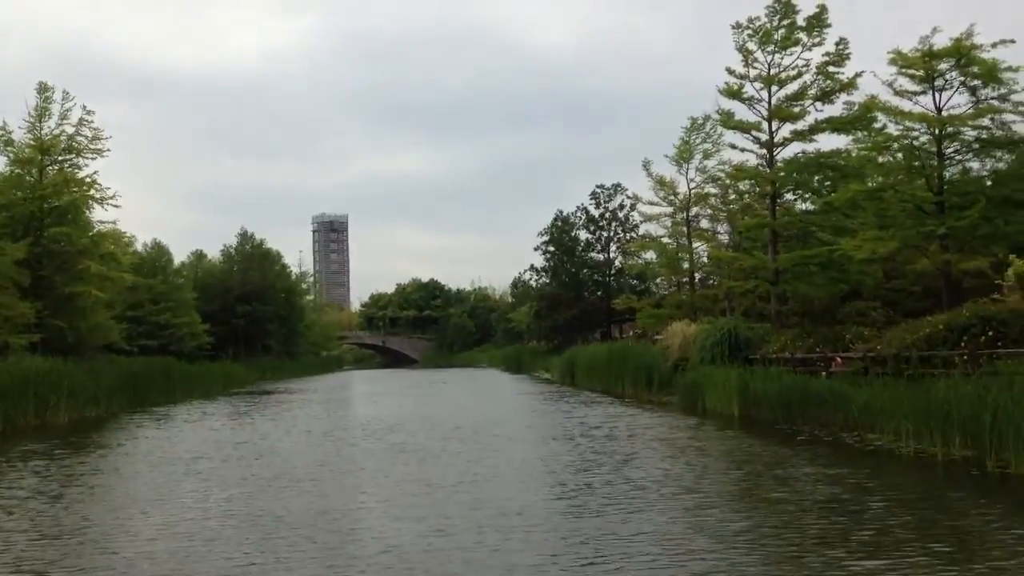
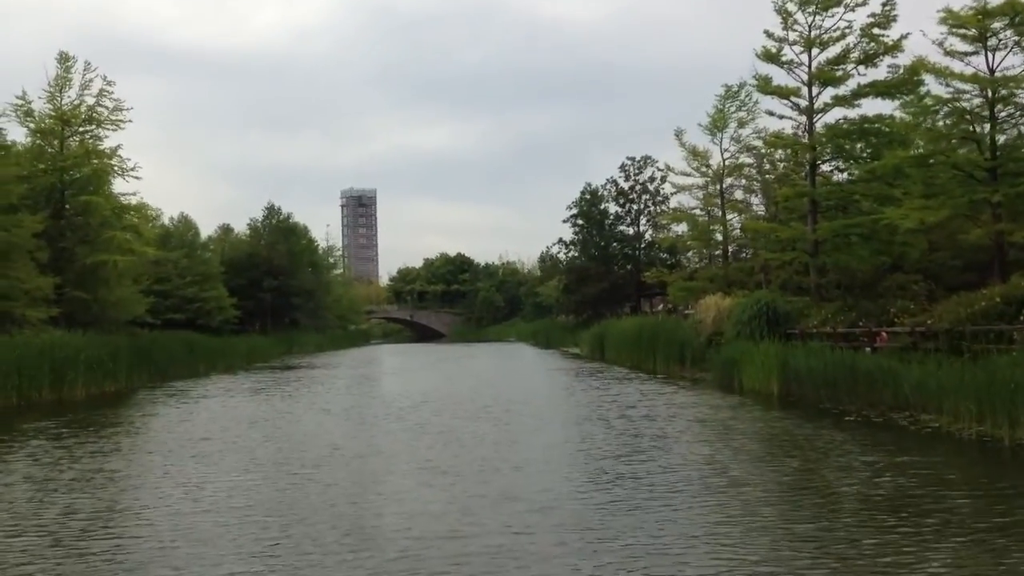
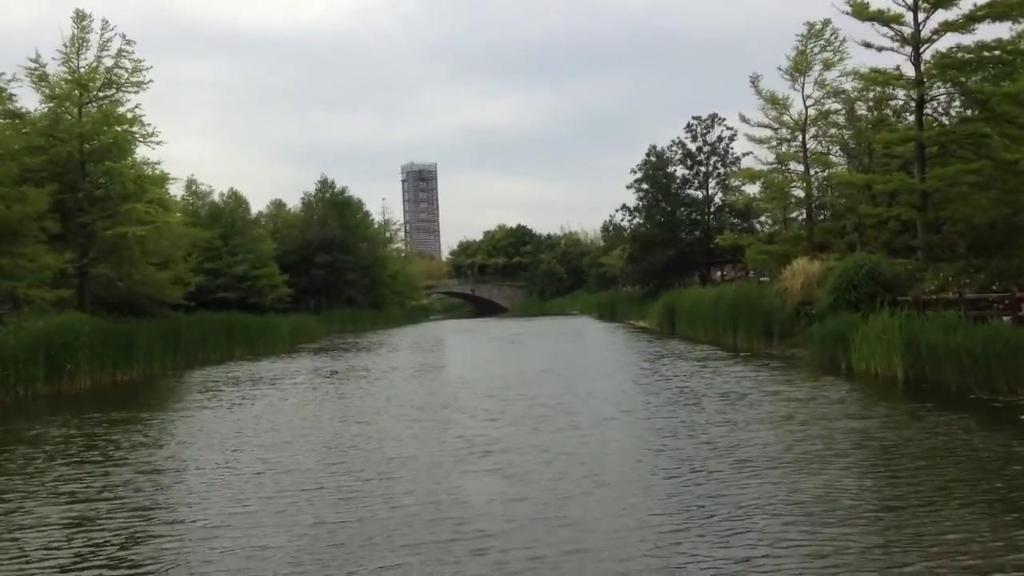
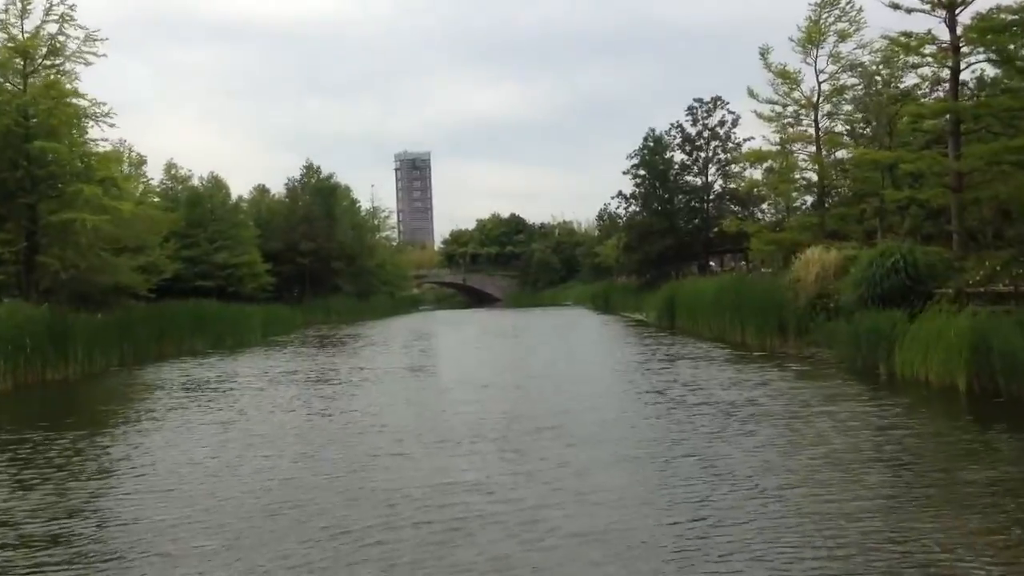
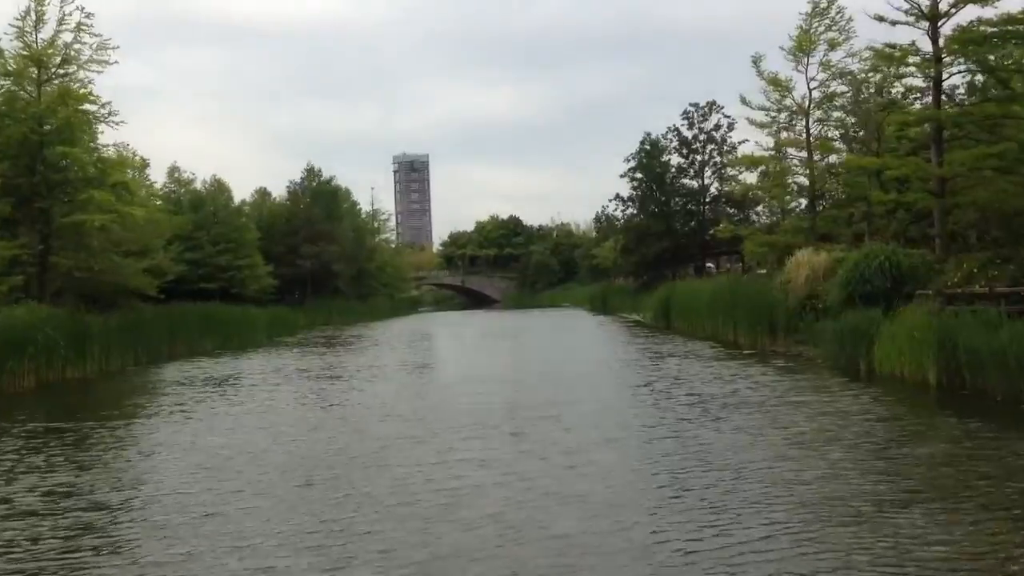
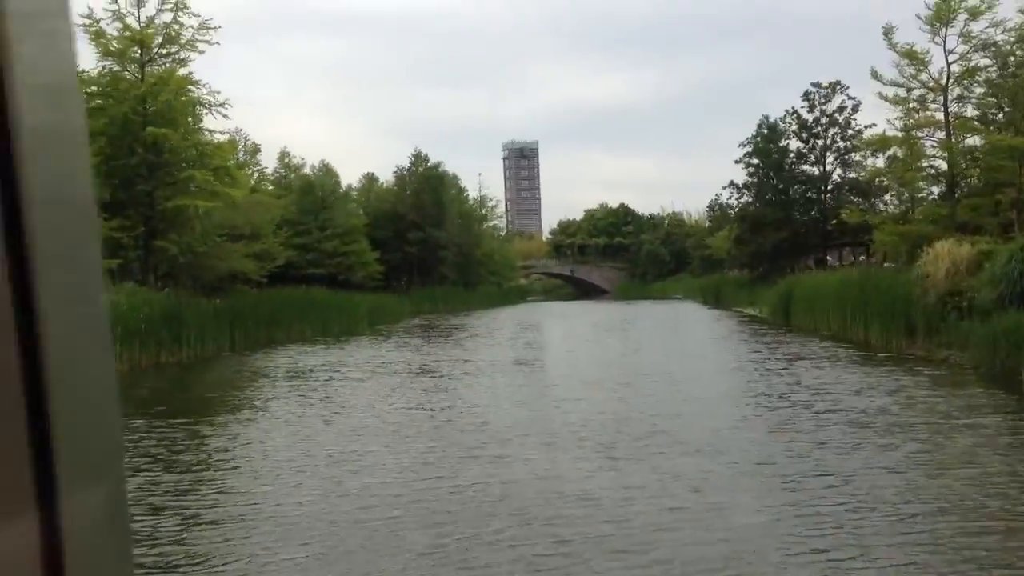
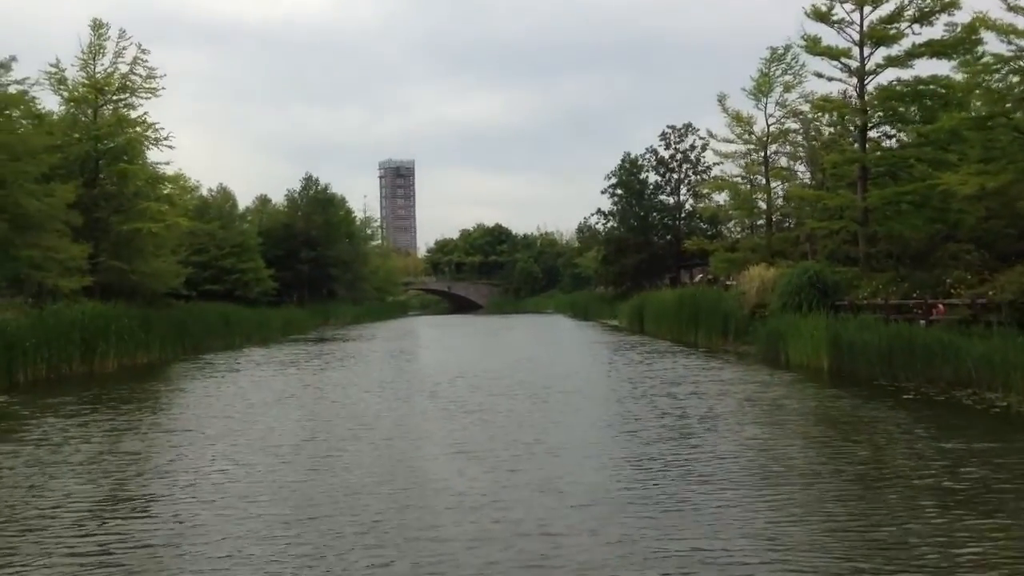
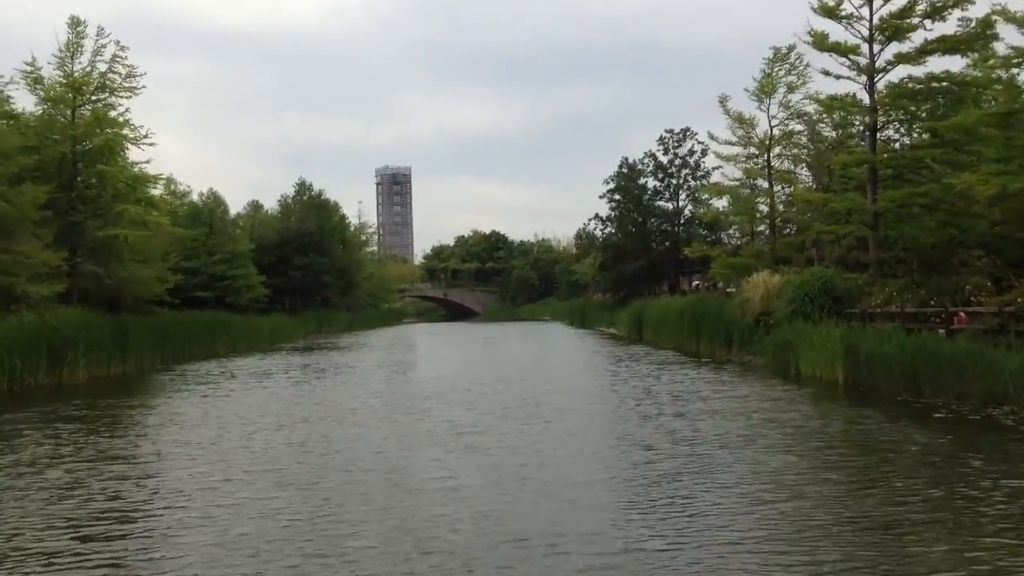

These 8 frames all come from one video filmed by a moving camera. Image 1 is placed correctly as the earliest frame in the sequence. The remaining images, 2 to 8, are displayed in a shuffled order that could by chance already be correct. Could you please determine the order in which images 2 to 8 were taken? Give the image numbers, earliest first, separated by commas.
2, 7, 8, 3, 5, 4, 6
